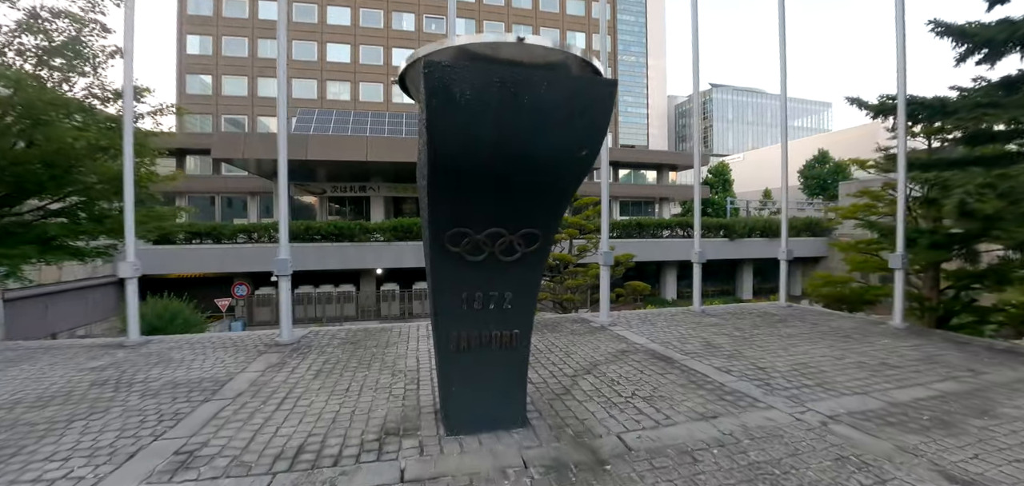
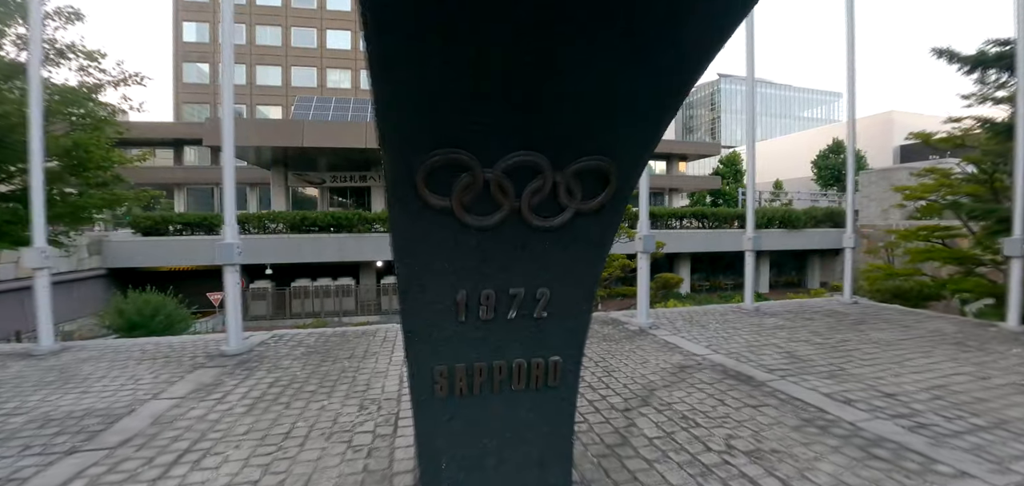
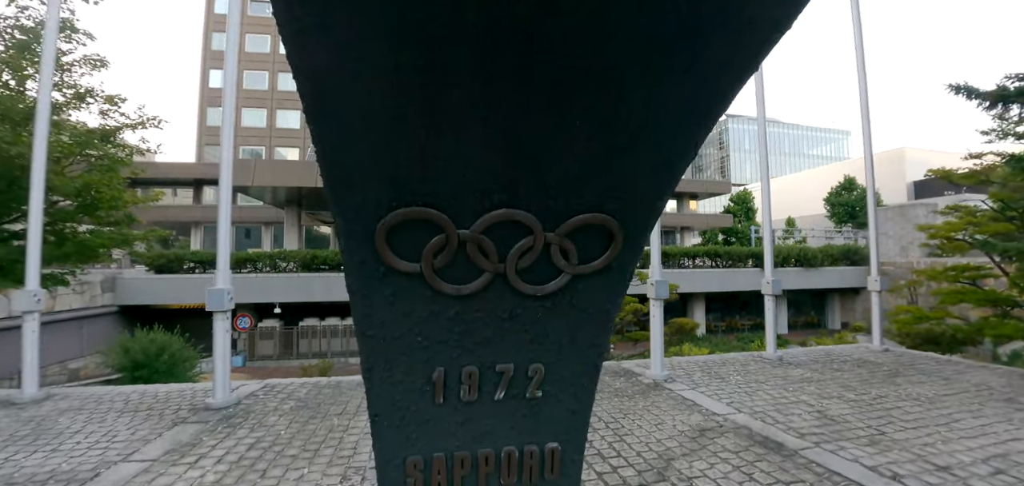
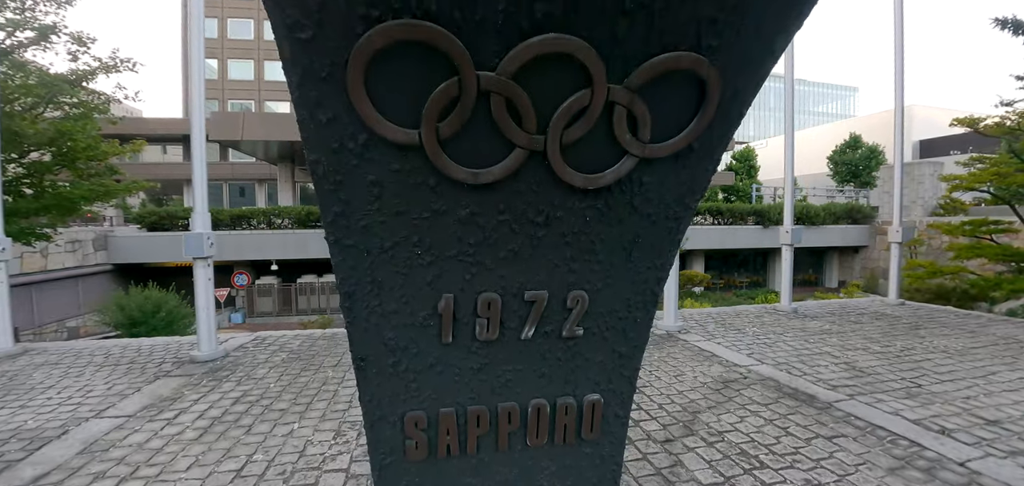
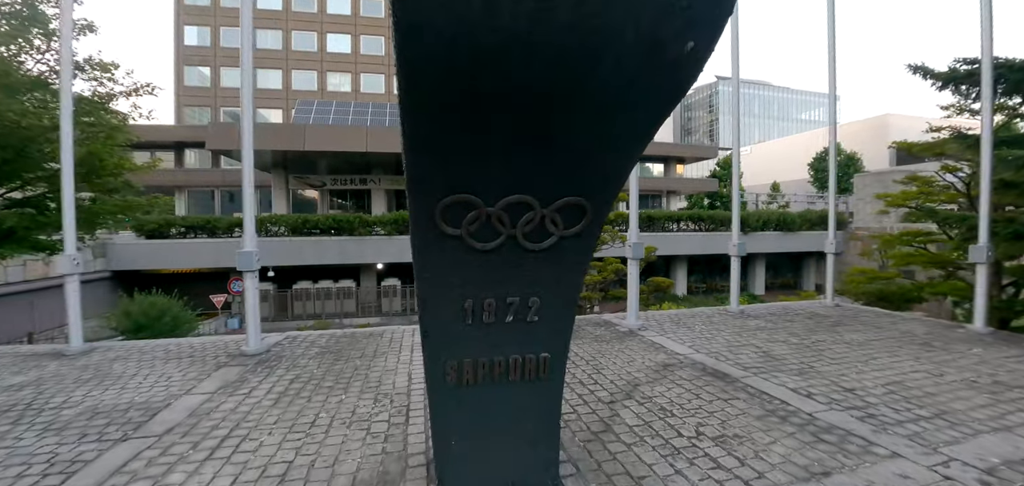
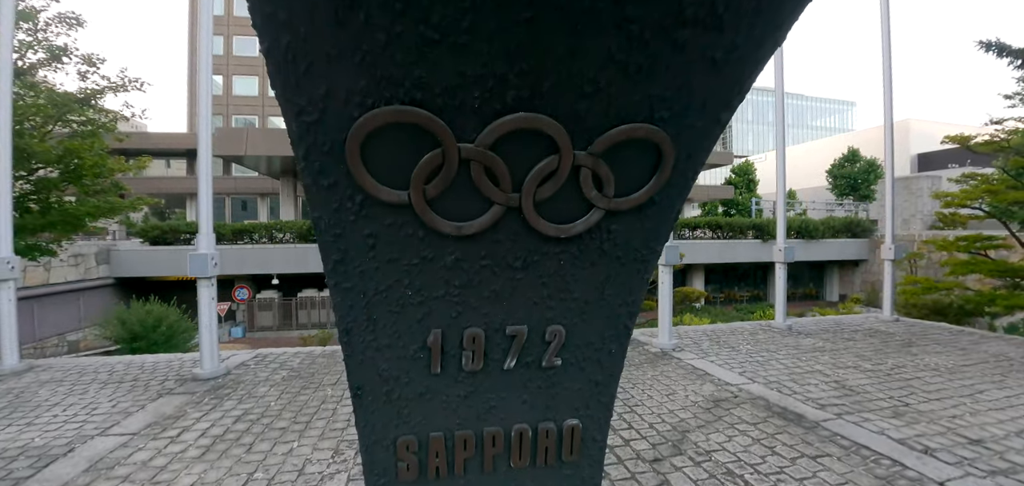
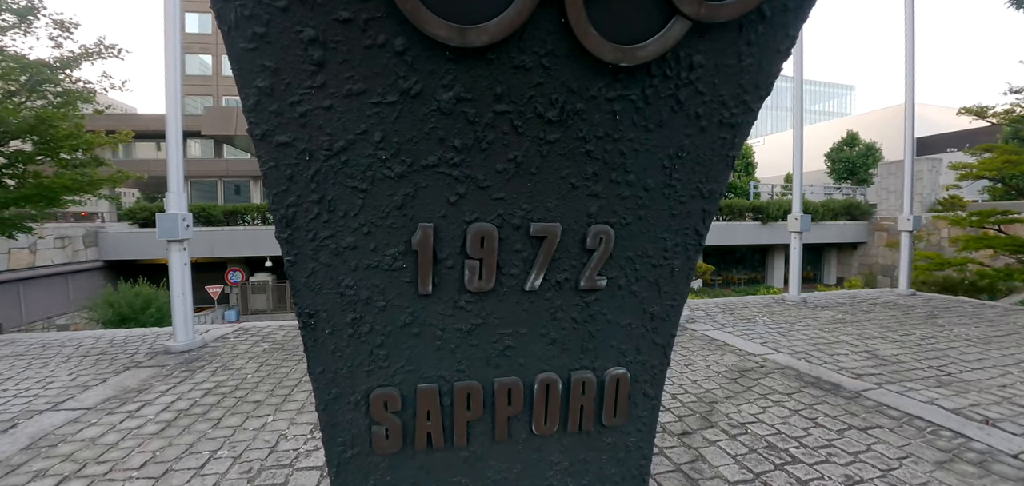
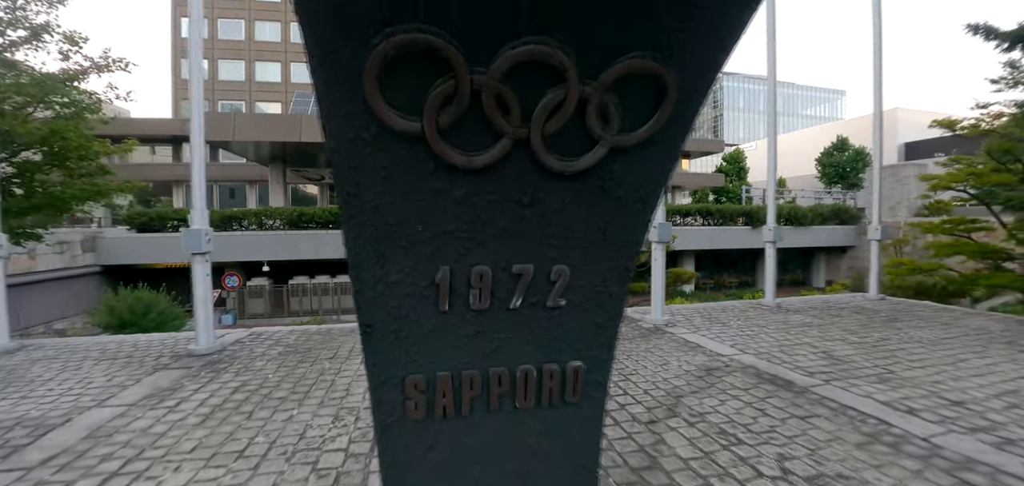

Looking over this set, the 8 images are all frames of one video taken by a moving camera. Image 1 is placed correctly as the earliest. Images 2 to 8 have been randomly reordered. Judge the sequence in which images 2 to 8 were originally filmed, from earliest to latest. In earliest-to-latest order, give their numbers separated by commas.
5, 2, 8, 7, 4, 6, 3
